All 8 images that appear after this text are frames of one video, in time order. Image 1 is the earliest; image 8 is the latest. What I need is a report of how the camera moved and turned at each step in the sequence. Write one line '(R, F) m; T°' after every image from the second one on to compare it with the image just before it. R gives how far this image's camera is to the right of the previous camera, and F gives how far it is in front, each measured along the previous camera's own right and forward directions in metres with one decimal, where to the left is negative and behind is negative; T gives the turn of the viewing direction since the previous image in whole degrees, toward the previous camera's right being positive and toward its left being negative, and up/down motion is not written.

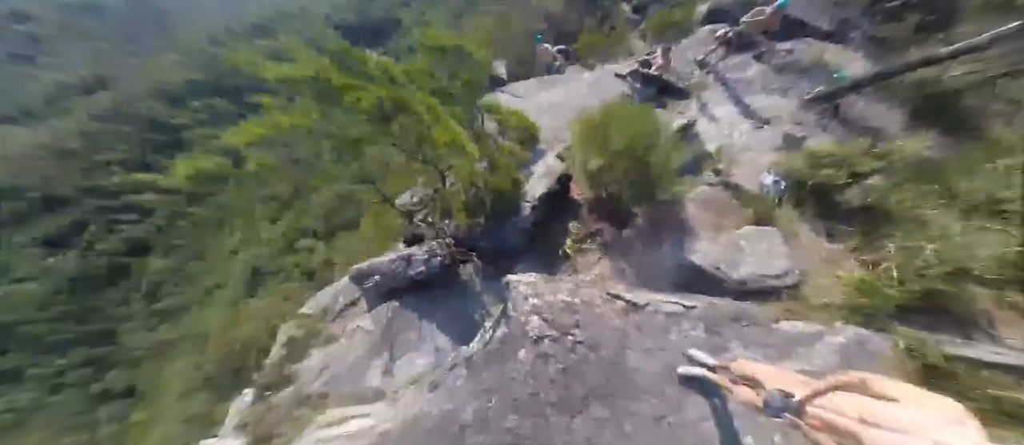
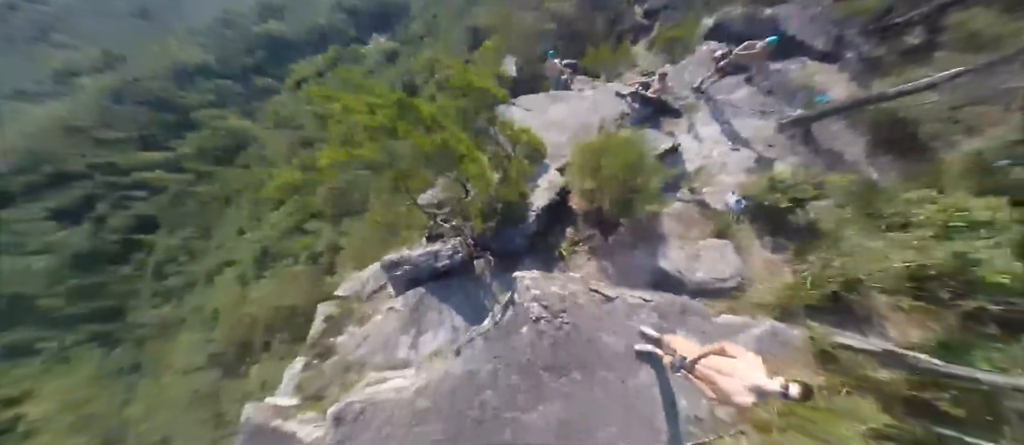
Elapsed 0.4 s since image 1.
(-0.1, -1.0) m; -1°
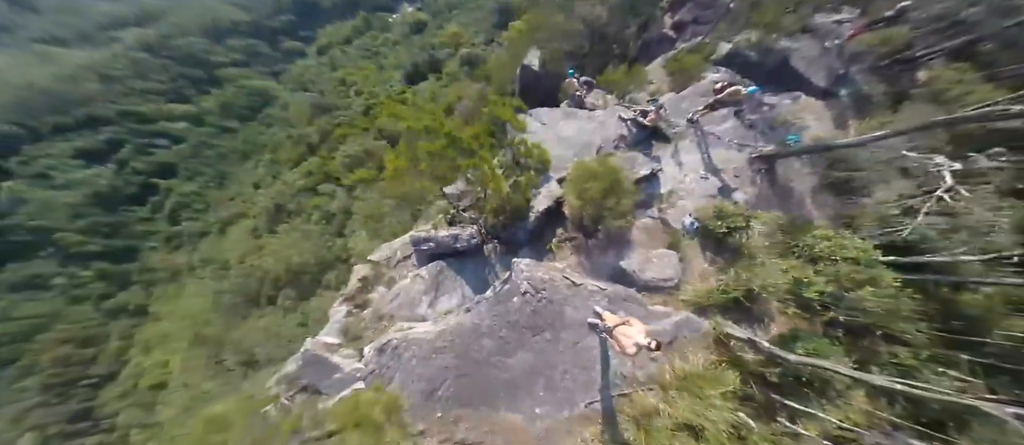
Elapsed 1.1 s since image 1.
(+0.1, -1.6) m; -1°
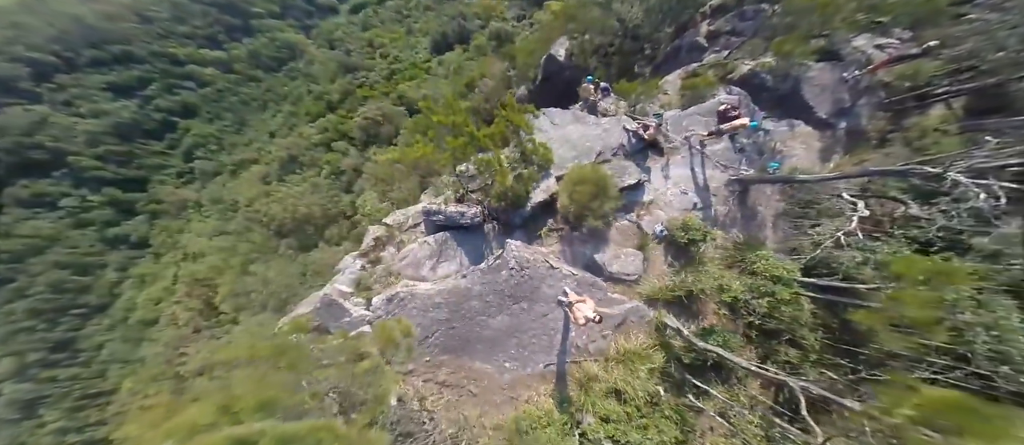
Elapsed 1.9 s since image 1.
(+0.2, -1.2) m; -1°
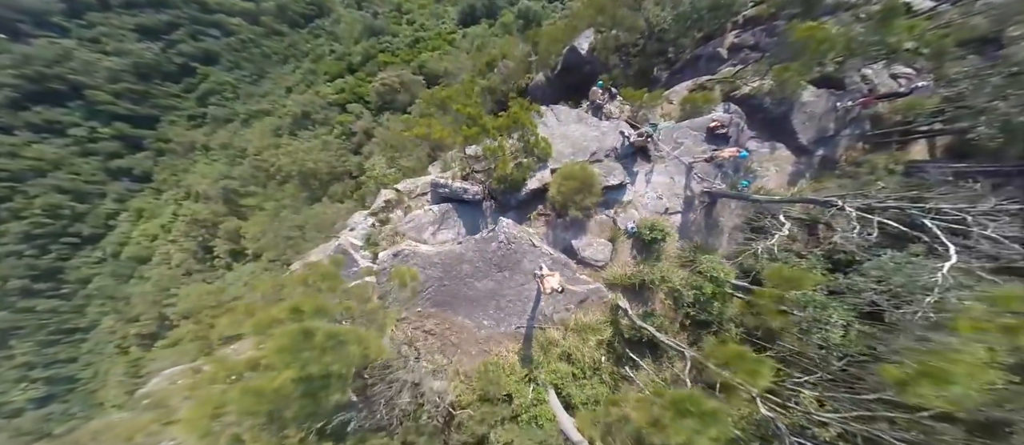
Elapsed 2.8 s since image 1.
(+0.3, -1.3) m; 0°
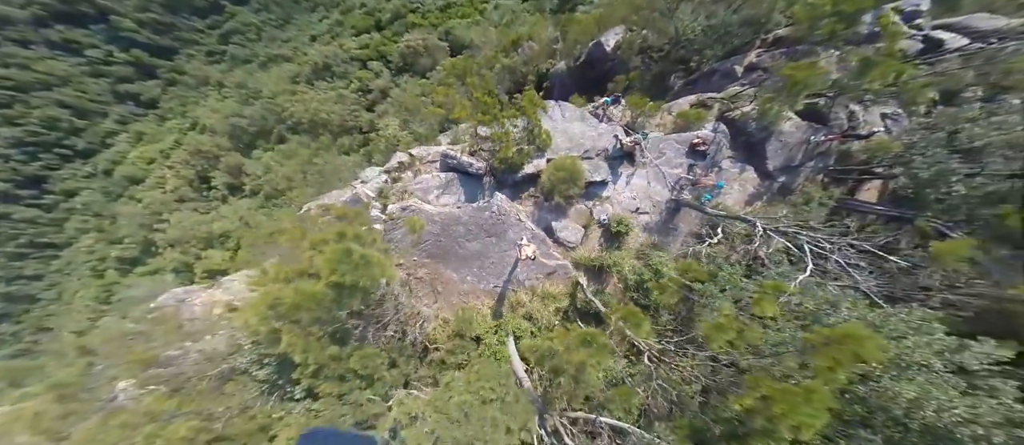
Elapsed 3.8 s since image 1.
(+0.3, -1.5) m; 0°
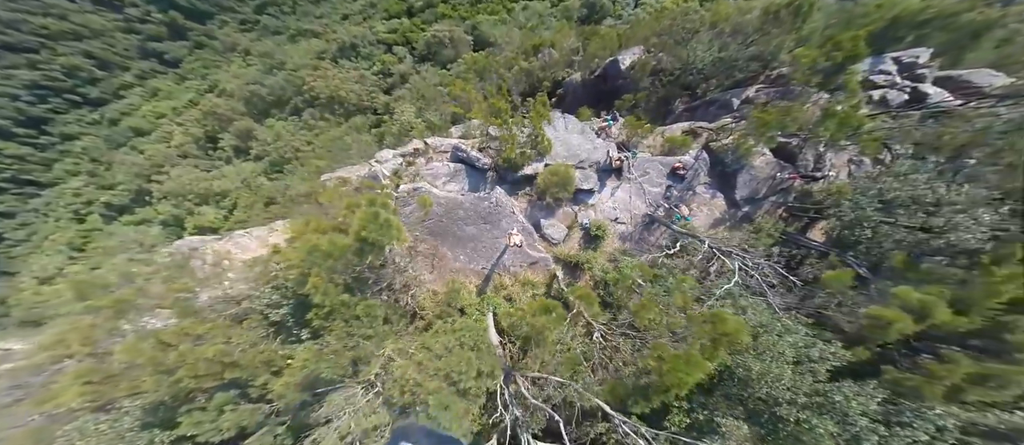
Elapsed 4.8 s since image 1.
(+0.3, -1.5) m; 0°
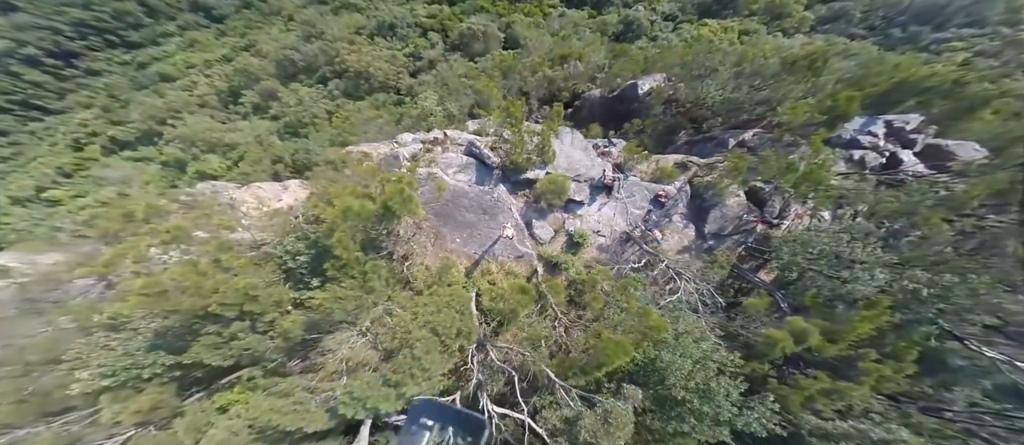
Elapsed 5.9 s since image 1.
(+0.3, -1.6) m; 0°
